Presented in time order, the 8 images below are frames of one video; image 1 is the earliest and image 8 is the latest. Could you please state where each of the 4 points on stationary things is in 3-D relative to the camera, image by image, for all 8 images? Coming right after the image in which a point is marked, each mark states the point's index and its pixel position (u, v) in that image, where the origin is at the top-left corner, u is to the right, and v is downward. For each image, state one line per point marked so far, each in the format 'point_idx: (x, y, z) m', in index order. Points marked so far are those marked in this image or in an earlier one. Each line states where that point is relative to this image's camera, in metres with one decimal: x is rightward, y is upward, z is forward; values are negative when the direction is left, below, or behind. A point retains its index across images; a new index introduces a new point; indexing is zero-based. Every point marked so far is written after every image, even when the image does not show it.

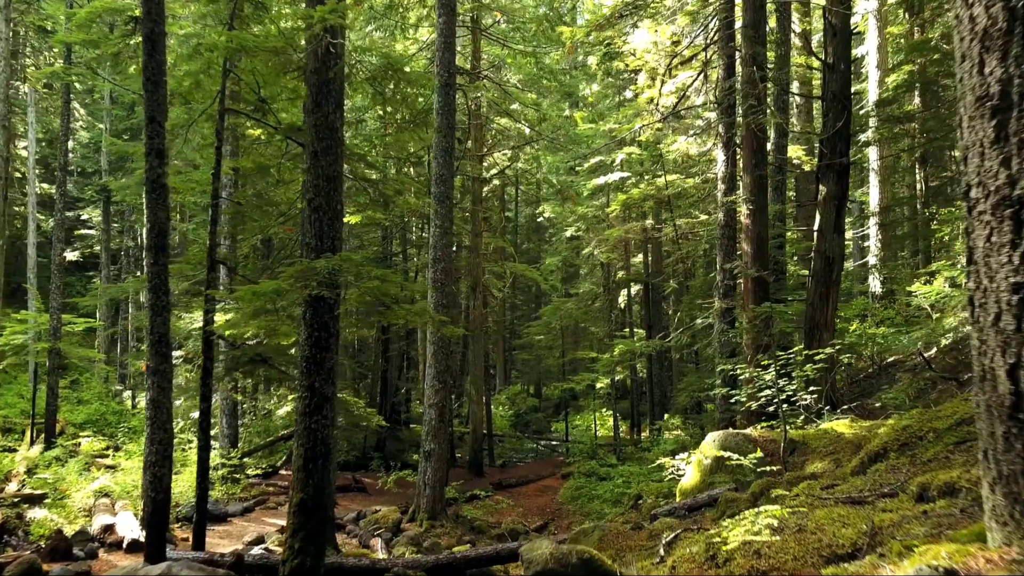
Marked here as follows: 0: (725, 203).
0: (+3.1, +1.2, +11.1) m
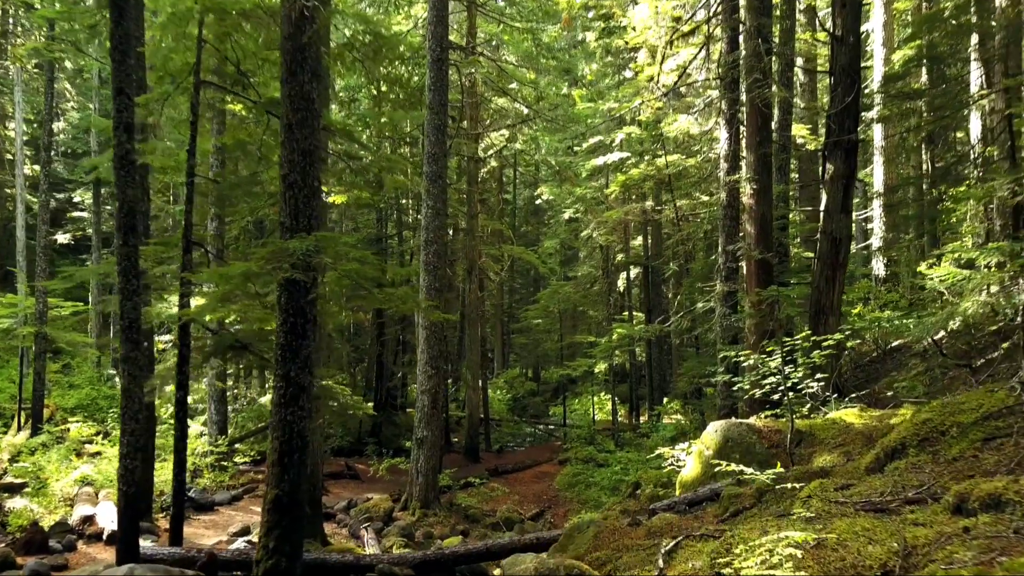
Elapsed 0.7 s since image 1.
0: (+3.0, +1.5, +10.7) m
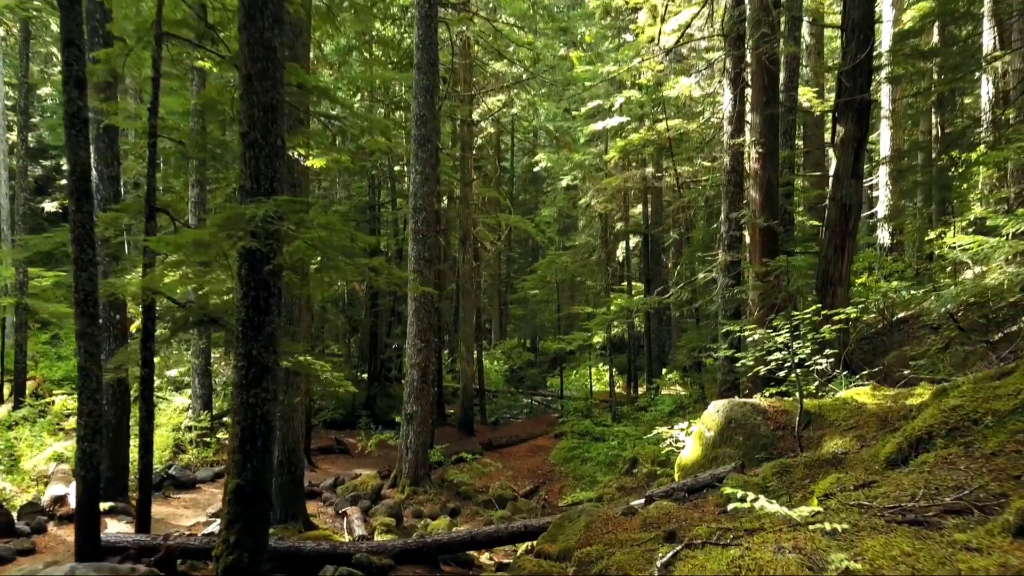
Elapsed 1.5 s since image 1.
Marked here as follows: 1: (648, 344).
0: (+2.9, +1.9, +10.1) m
1: (+3.4, -1.4, +19.2) m
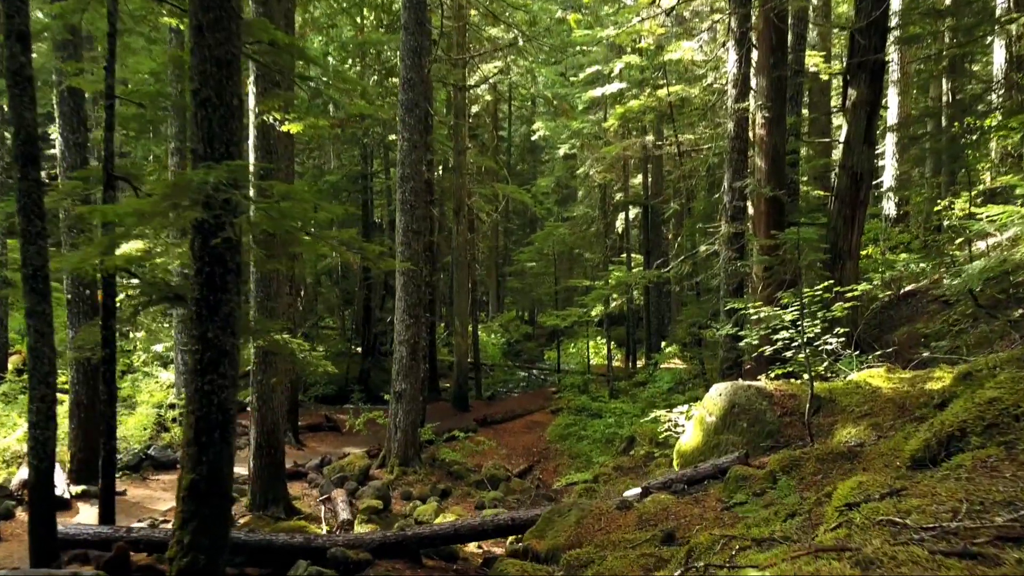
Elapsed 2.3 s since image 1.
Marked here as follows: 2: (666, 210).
0: (+2.8, +2.2, +9.6) m
1: (+3.3, -0.7, +18.8) m
2: (+3.7, +1.9, +18.3) m
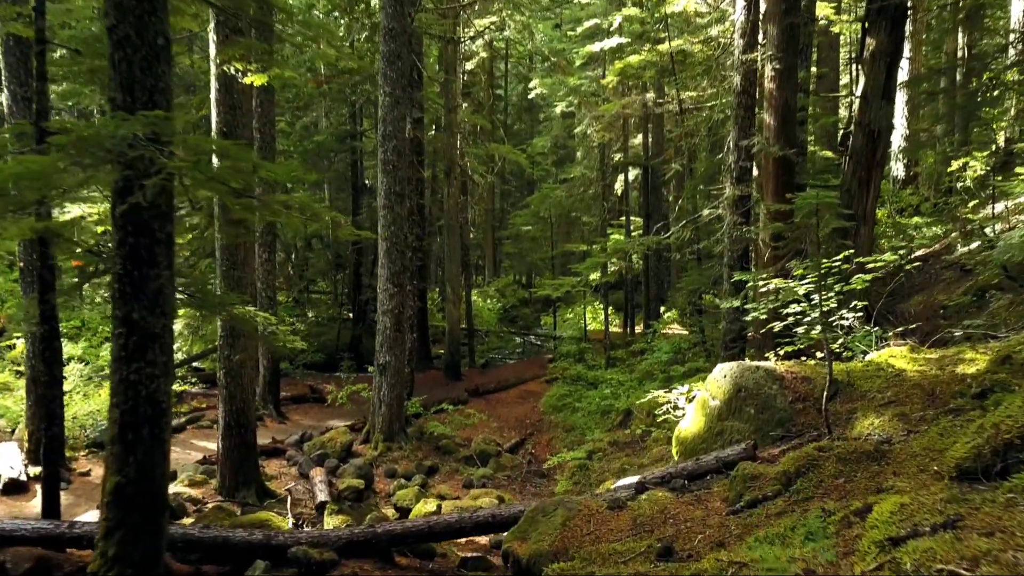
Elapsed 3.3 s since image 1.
0: (+2.7, +2.6, +8.8) m
1: (+3.1, +0.1, +18.2) m
2: (+3.5, +2.7, +17.5) m
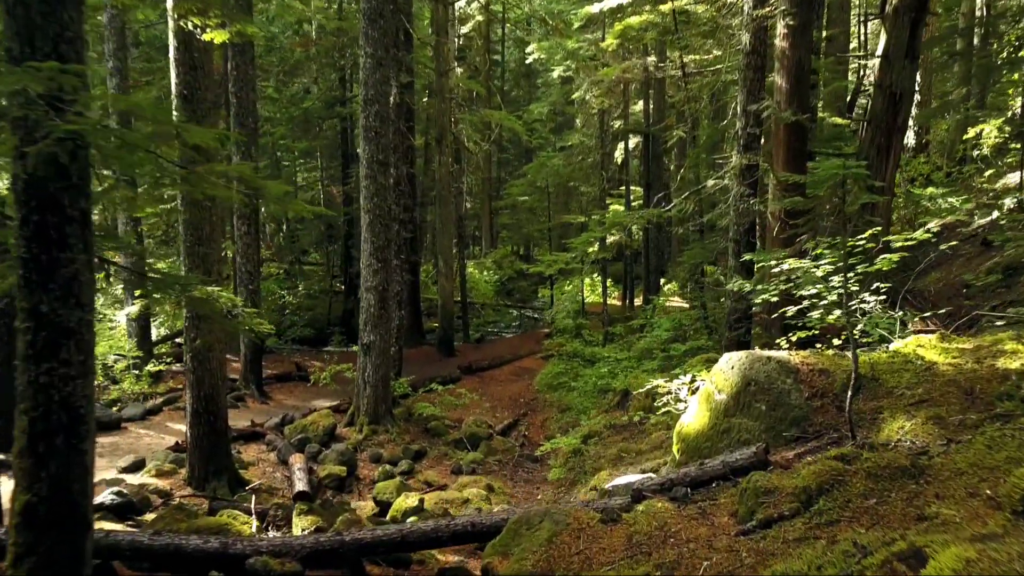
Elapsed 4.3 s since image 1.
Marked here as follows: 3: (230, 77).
0: (+2.6, +2.8, +8.2) m
1: (+3.0, +0.7, +17.6) m
2: (+3.4, +3.3, +16.8) m
3: (-4.0, +3.0, +11.0) m
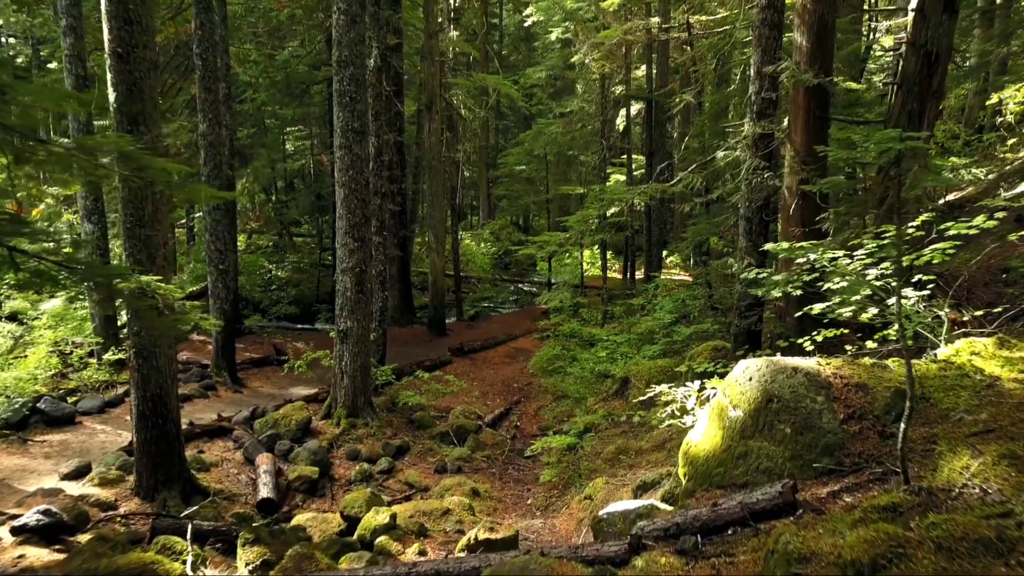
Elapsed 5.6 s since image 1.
0: (+2.4, +3.0, +7.2) m
1: (+2.9, +1.3, +16.8) m
2: (+3.3, +3.8, +15.9) m
3: (-4.2, +3.3, +10.1) m
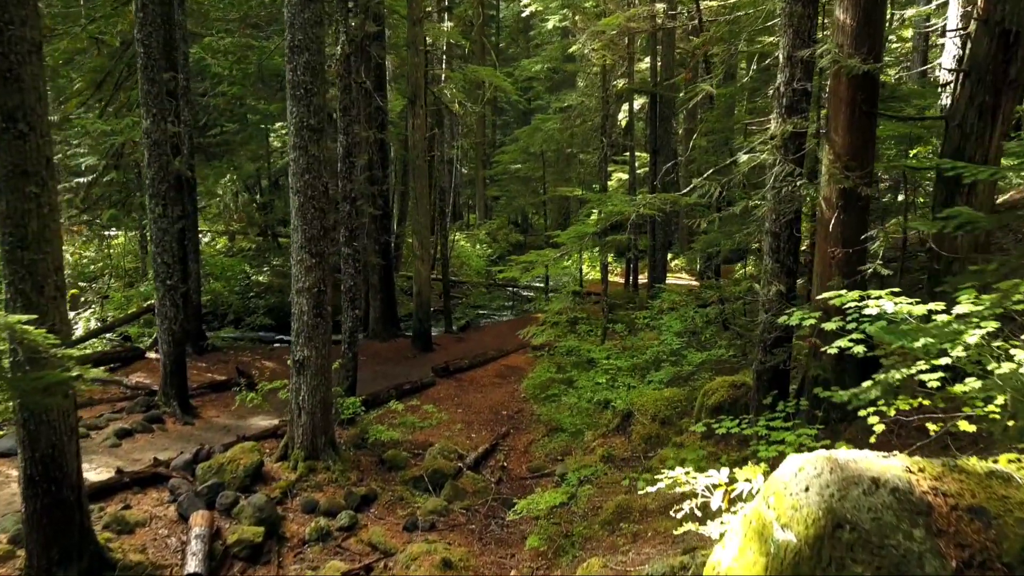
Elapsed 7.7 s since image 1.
0: (+2.3, +2.8, +6.0) m
1: (+2.8, +1.1, +15.5) m
2: (+3.2, +3.6, +14.6) m
3: (-4.3, +3.1, +8.9) m
